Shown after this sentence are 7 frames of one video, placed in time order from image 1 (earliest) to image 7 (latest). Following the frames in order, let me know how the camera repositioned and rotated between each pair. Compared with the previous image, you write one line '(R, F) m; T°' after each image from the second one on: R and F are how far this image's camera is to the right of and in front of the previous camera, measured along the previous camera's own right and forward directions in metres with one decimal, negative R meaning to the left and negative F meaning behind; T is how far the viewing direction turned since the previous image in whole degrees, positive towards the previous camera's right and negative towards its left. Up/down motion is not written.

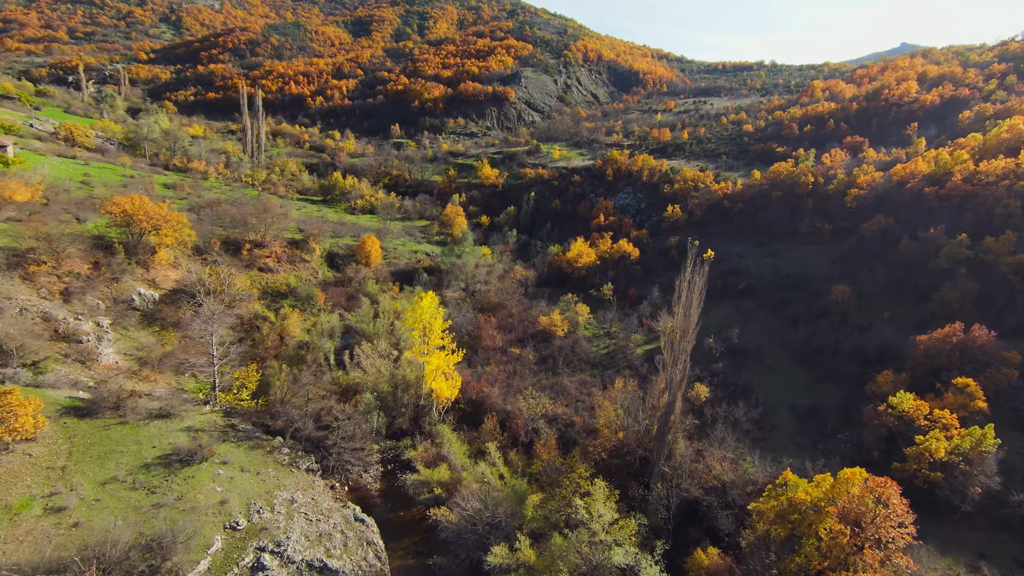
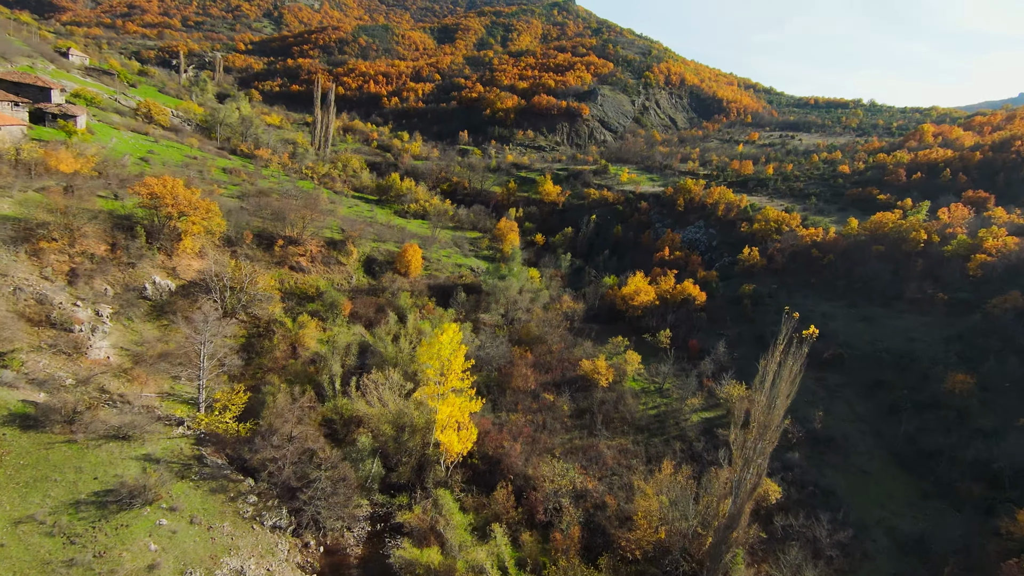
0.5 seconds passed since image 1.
(+0.5, +4.9) m; -6°
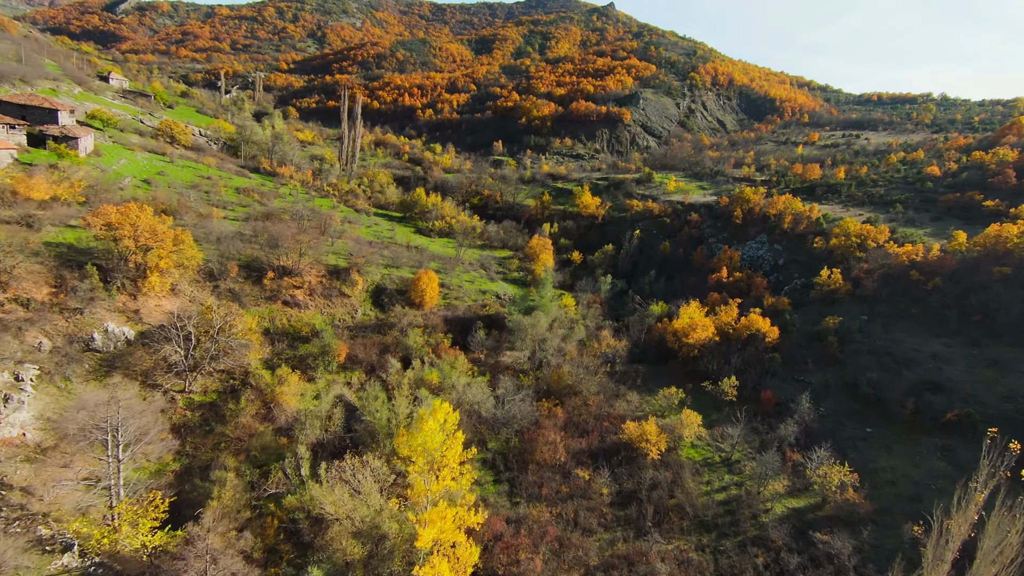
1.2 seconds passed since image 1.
(+1.0, +7.2) m; -5°
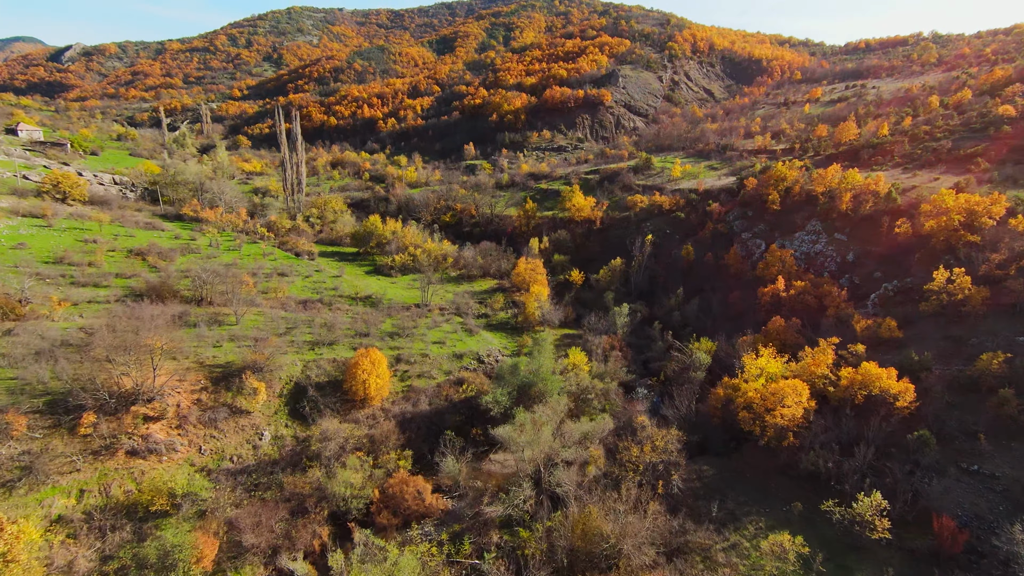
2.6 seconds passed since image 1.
(+1.5, +14.2) m; 0°
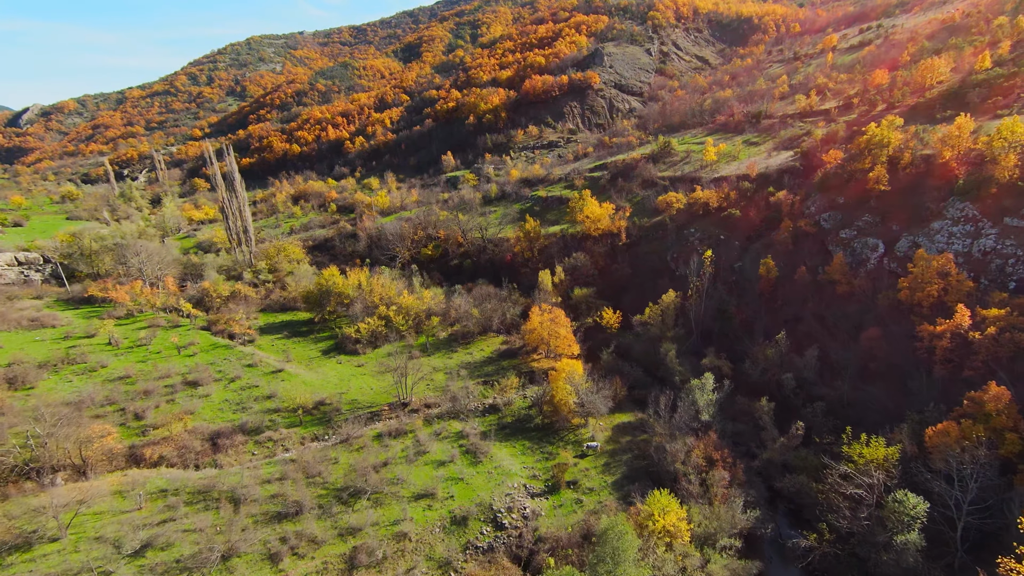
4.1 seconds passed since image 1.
(-0.2, +15.2) m; 0°
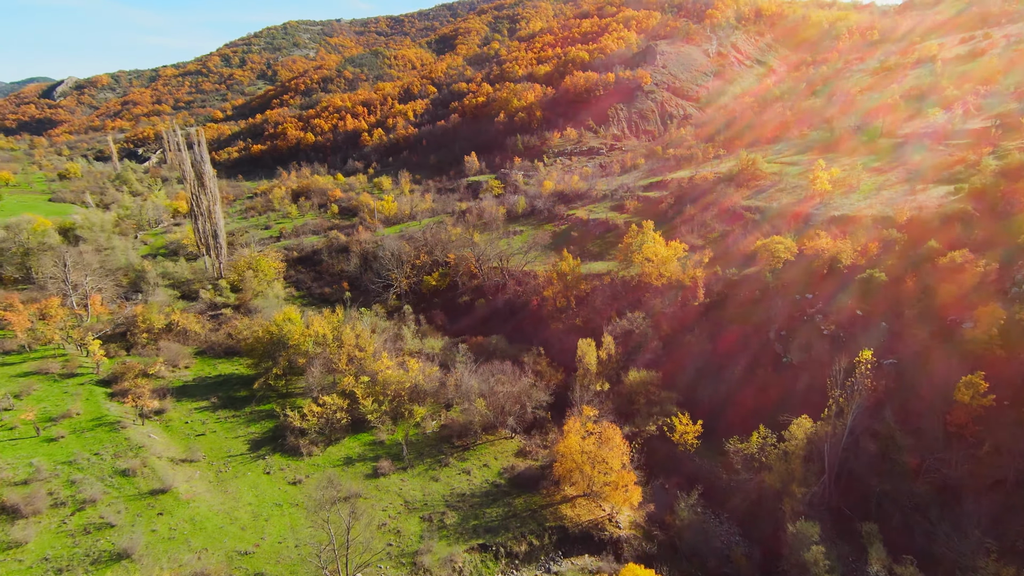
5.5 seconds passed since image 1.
(-0.6, +13.7) m; -2°
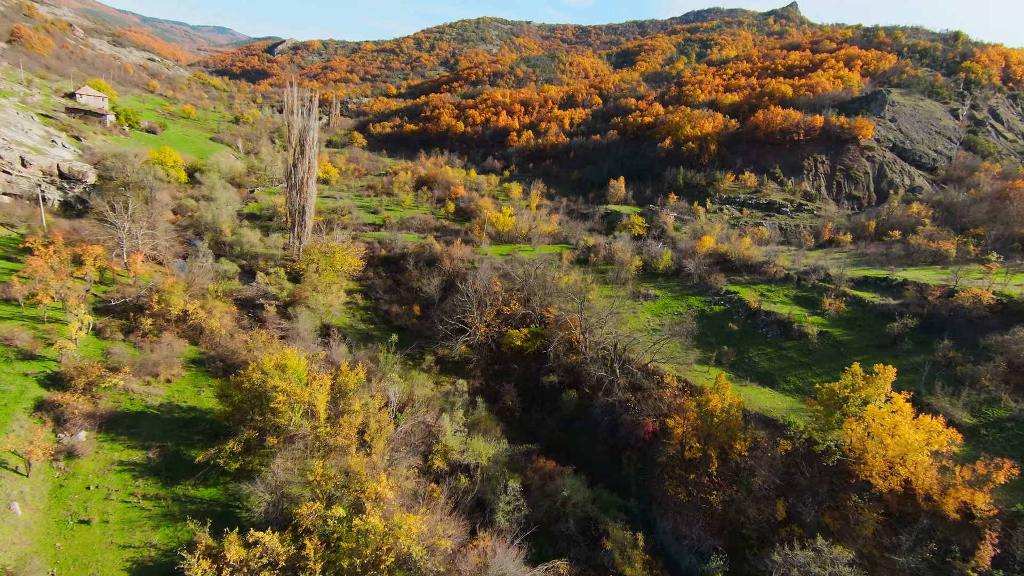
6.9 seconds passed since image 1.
(-0.6, +13.1) m; -13°
